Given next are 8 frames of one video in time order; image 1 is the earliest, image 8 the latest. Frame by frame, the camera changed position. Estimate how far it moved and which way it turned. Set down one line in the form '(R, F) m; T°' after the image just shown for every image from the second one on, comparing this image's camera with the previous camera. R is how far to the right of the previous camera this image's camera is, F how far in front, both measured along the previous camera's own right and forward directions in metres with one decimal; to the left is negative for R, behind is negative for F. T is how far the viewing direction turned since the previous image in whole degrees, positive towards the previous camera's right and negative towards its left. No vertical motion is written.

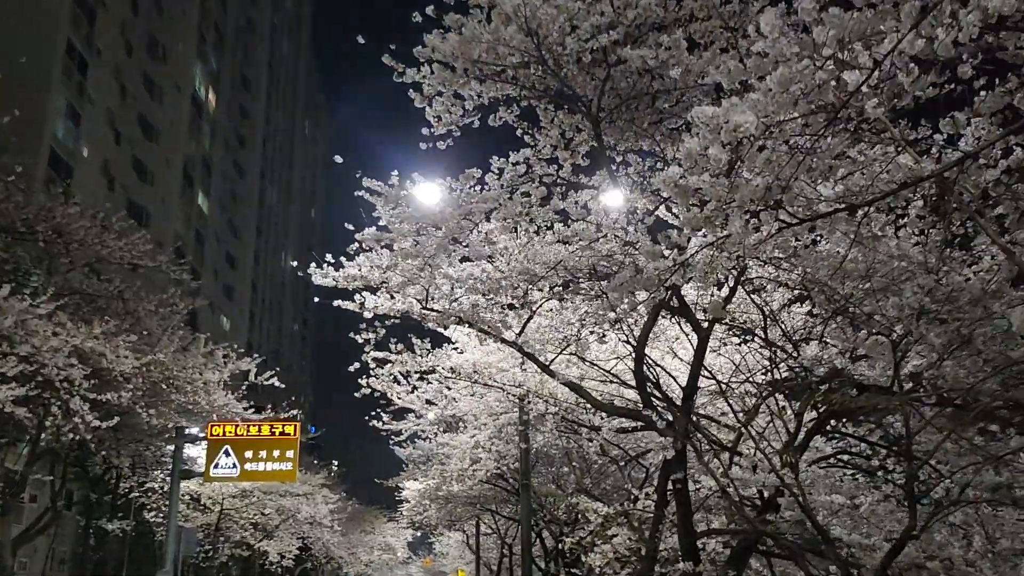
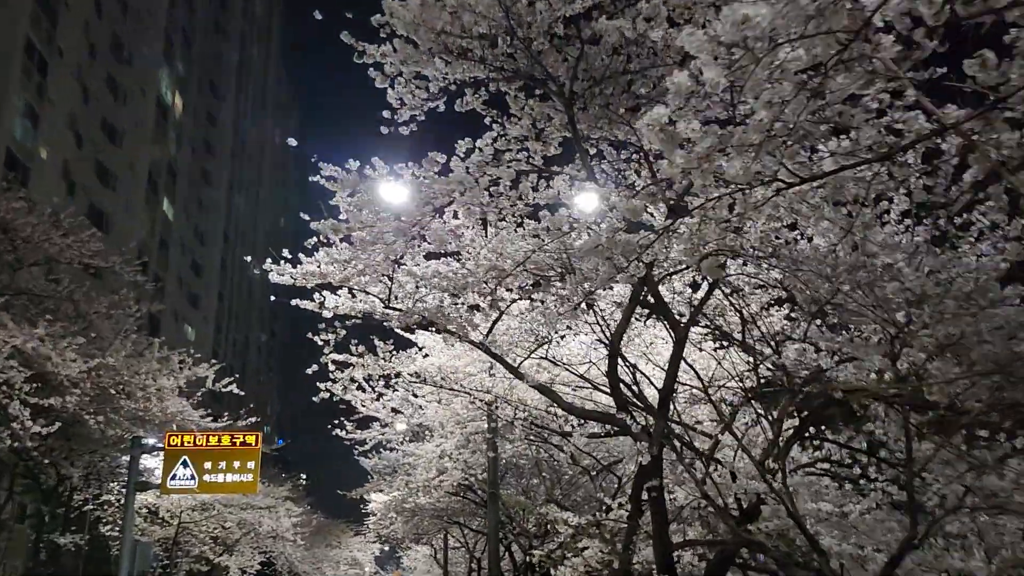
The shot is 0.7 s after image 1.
(0.0, +0.5) m; +2°
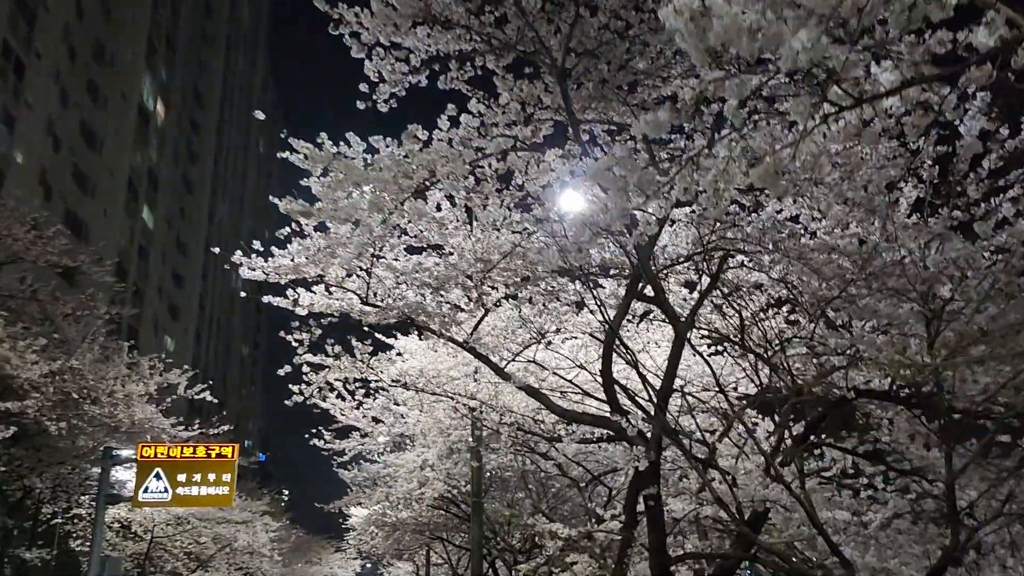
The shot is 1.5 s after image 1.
(0.0, +0.5) m; +1°
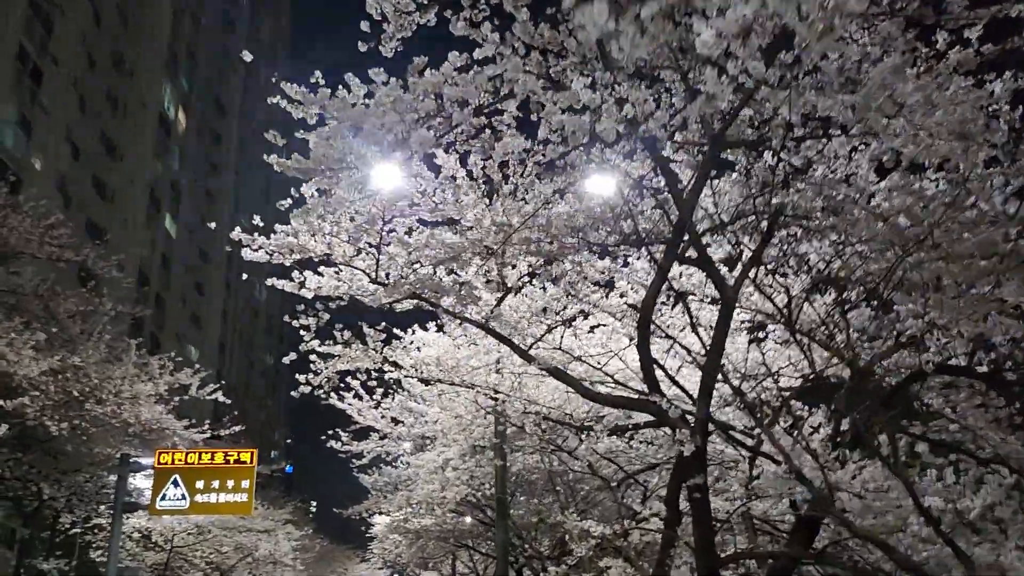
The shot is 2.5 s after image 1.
(0.0, +0.8) m; -2°
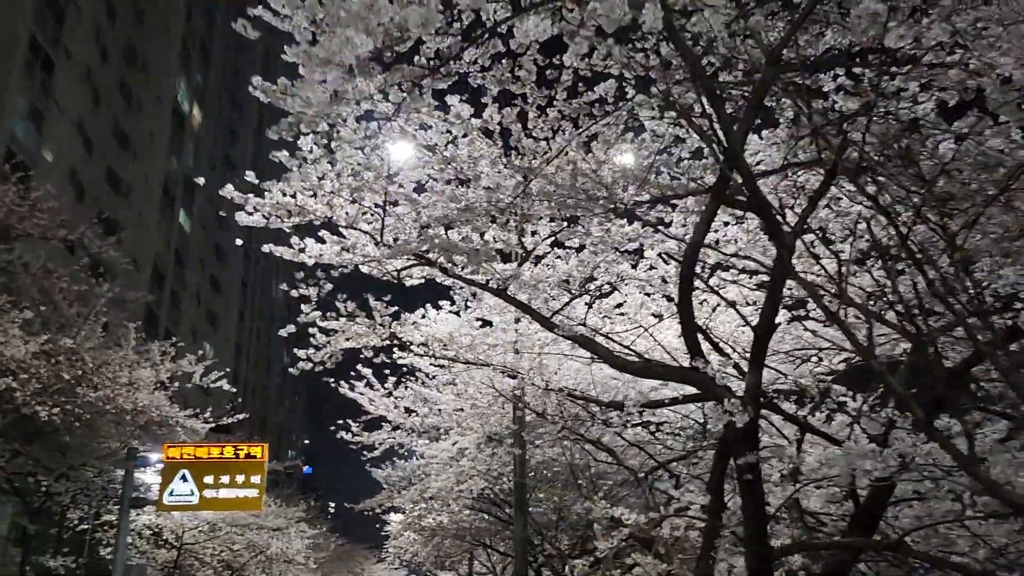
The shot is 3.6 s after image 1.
(0.0, +0.8) m; -1°
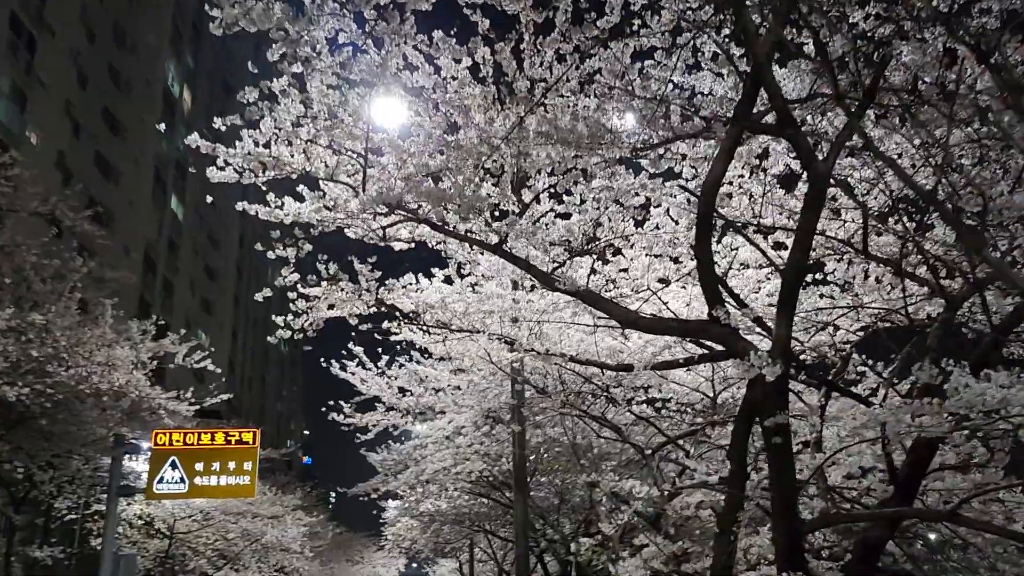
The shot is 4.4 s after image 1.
(0.0, +0.6) m; 0°
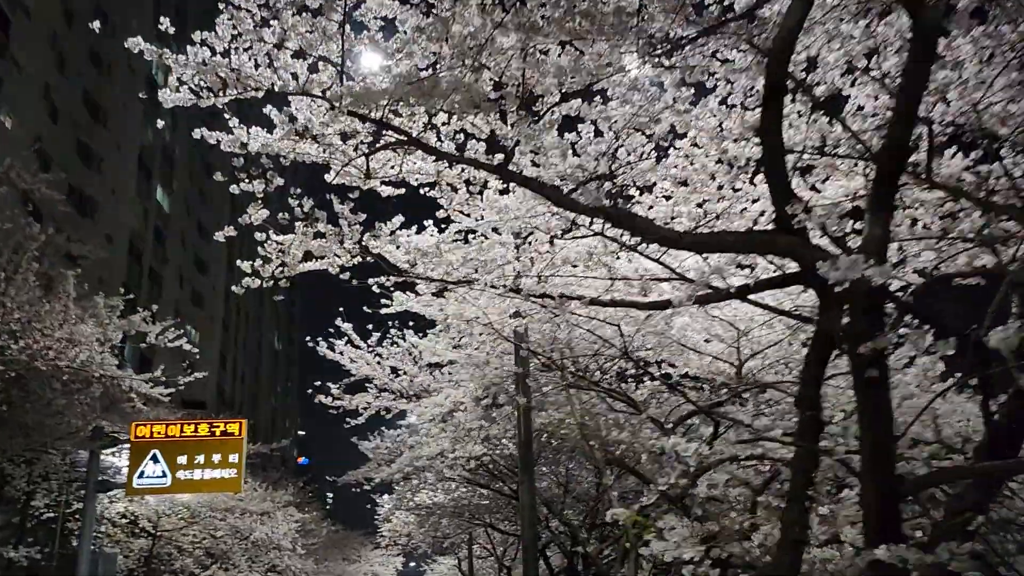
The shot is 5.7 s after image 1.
(-0.1, +1.0) m; 0°
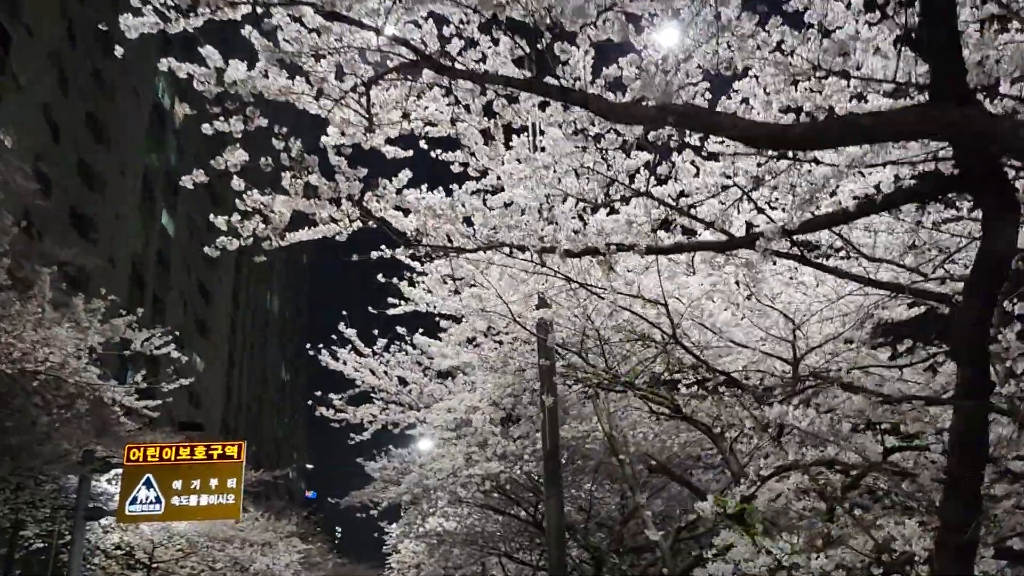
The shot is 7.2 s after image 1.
(-0.1, +1.1) m; -1°
